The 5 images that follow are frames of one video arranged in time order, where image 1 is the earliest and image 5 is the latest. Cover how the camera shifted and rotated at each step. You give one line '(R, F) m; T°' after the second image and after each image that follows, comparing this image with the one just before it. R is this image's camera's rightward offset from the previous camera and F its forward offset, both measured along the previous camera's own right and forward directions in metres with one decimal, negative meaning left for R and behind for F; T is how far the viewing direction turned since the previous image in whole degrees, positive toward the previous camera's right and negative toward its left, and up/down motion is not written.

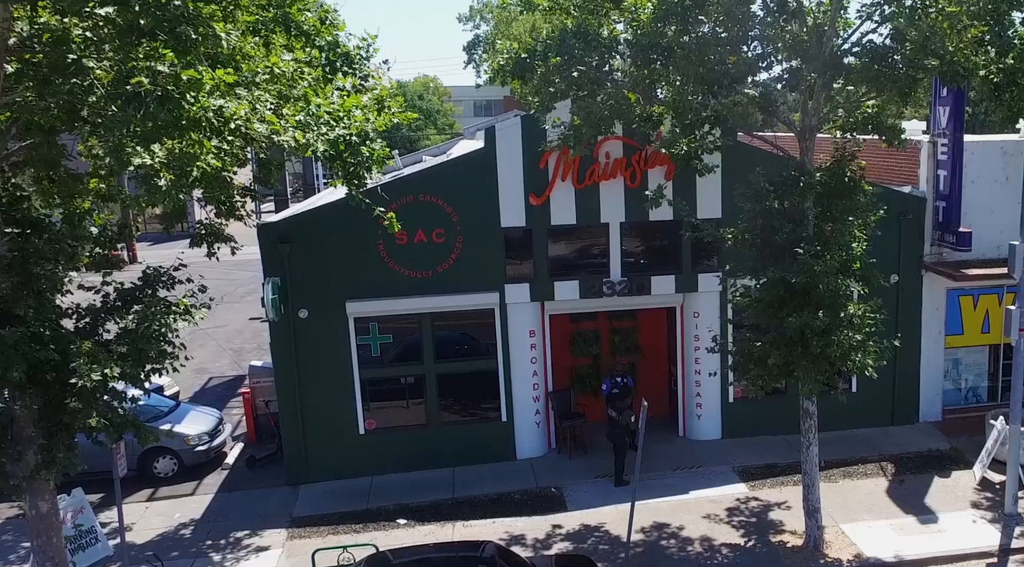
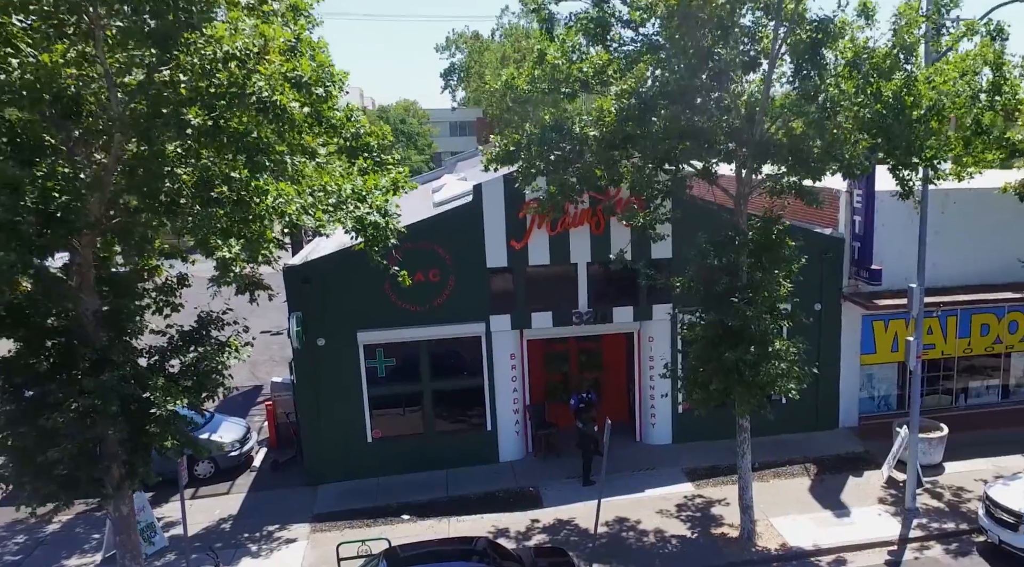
(-0.2, -1.8) m; +2°
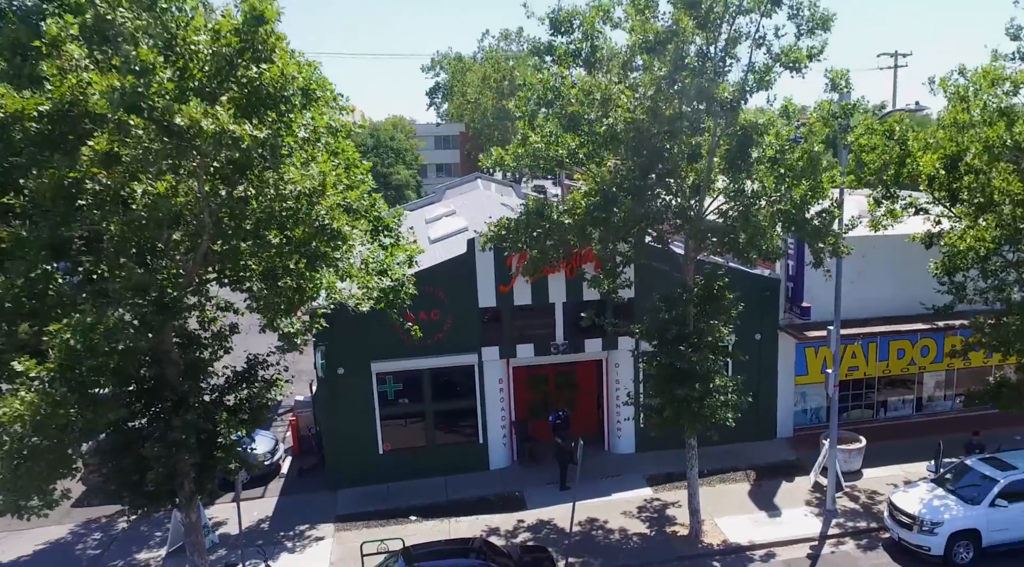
(-0.1, -2.3) m; +1°
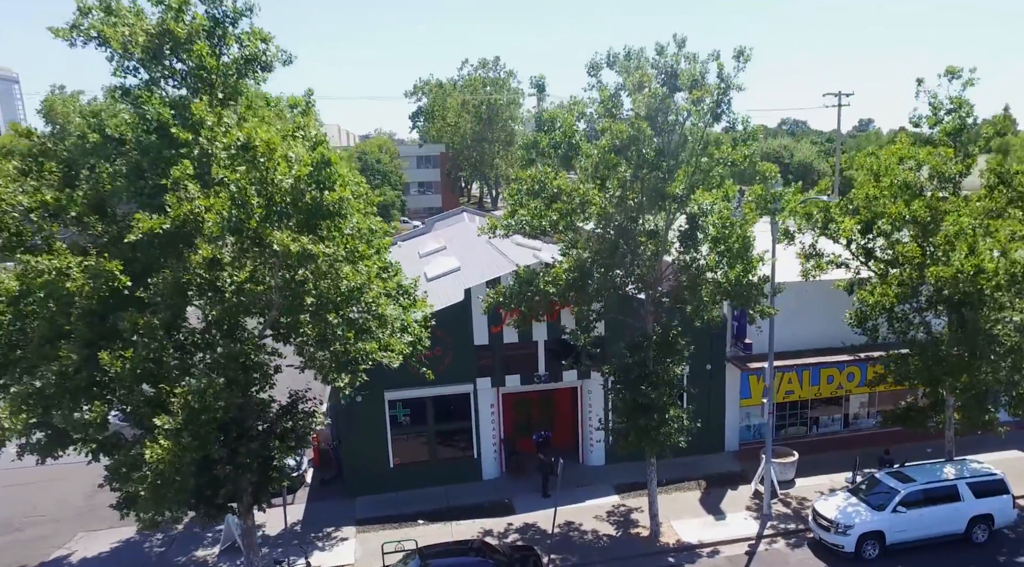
(-0.3, -2.8) m; +2°
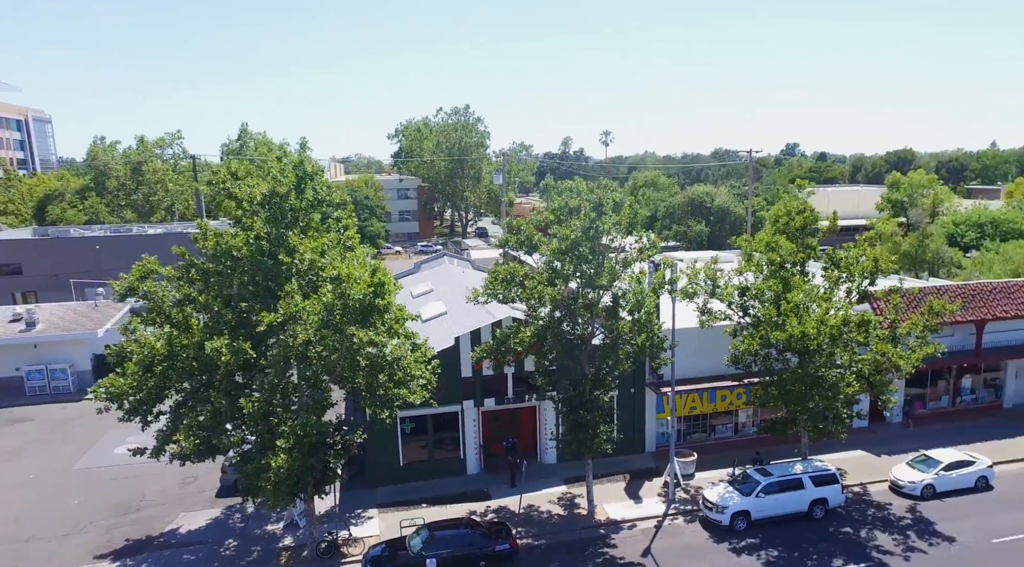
(-0.5, -6.5) m; +3°
